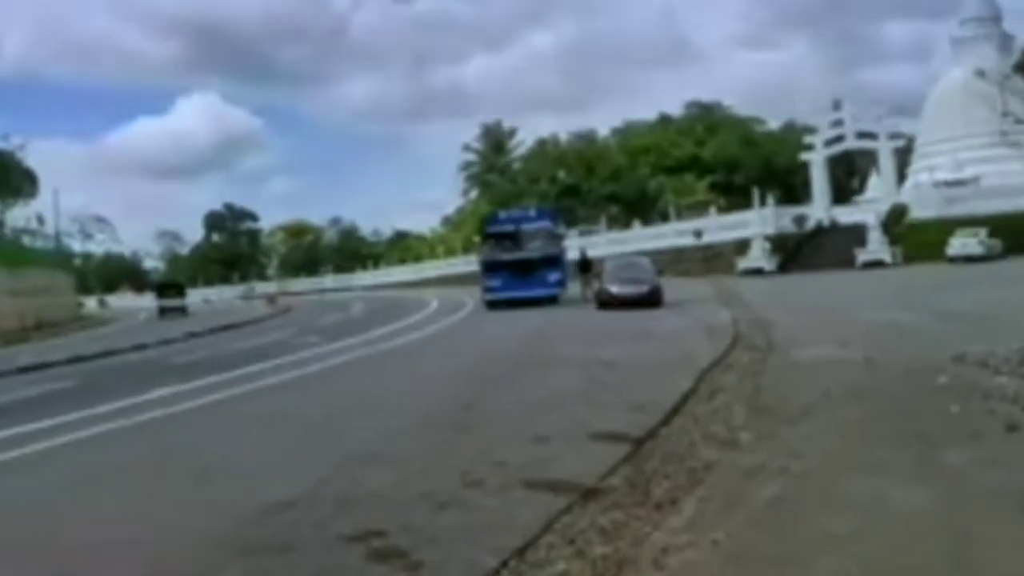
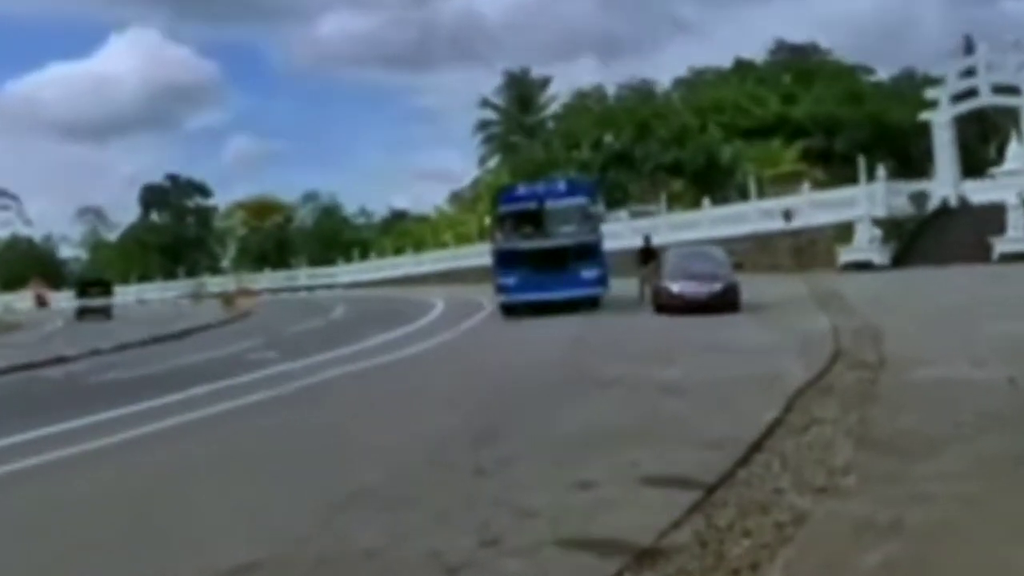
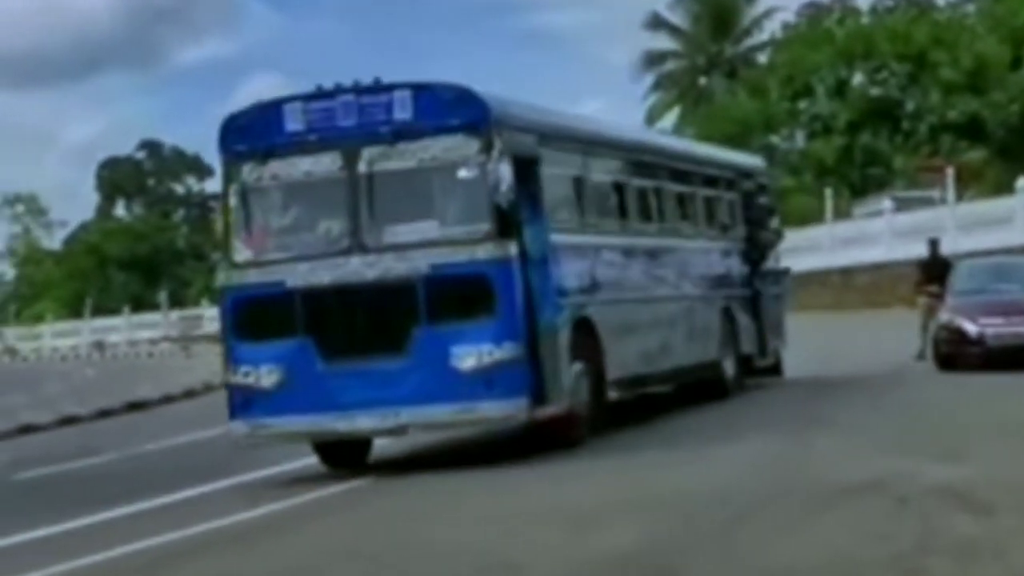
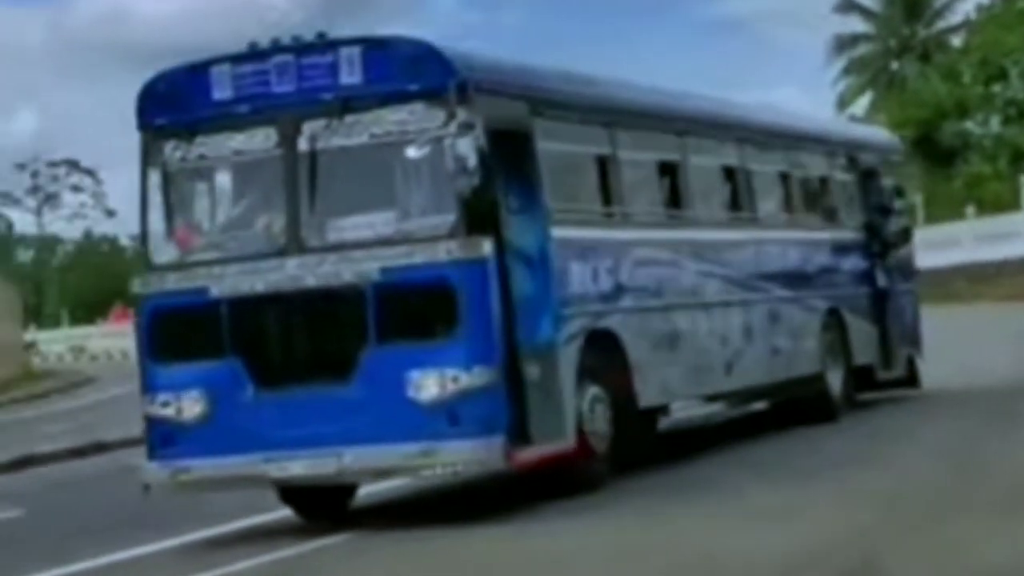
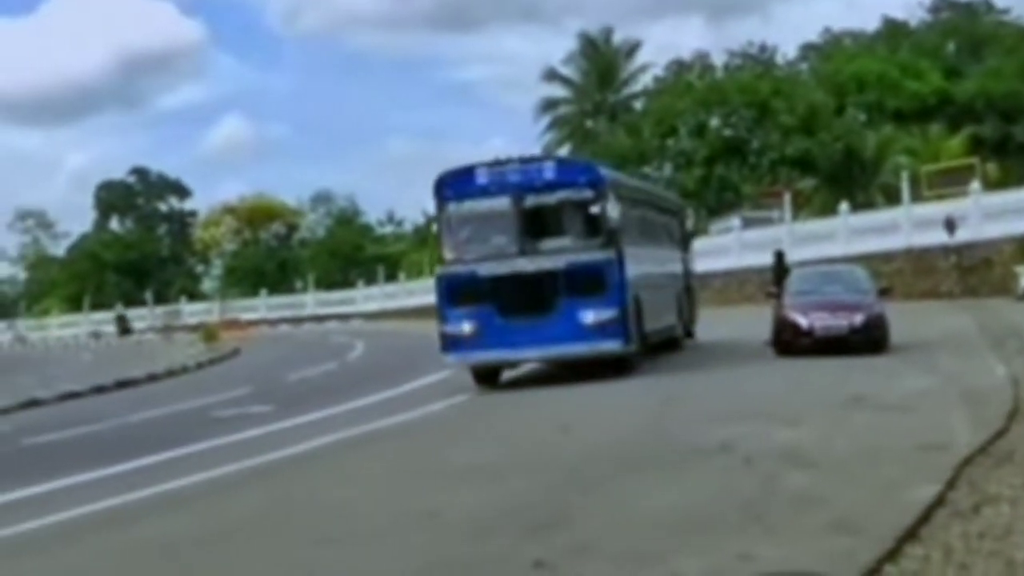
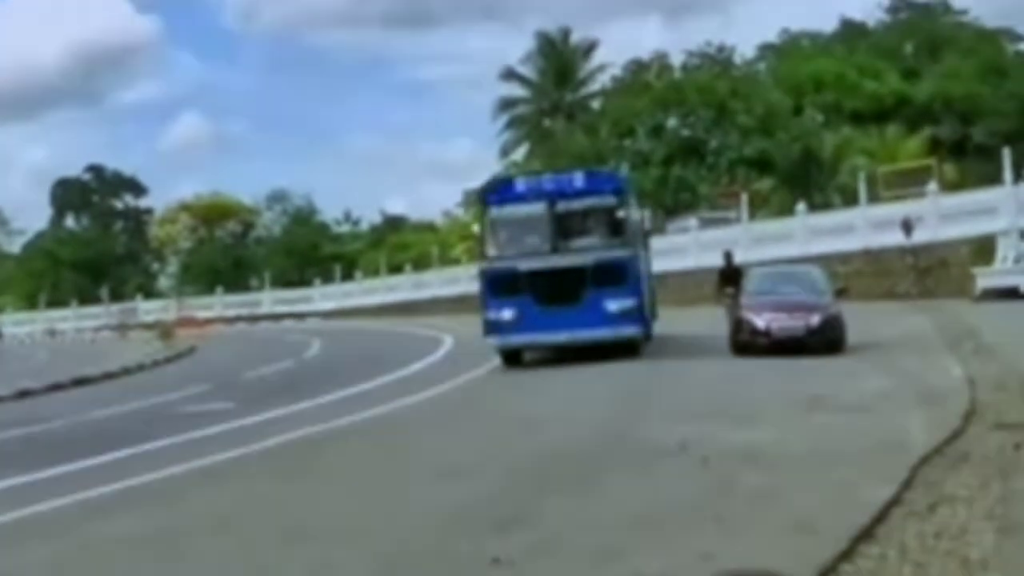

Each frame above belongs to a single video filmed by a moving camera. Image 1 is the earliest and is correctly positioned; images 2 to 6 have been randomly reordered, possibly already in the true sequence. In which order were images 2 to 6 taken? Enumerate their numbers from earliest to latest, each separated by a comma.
2, 6, 5, 3, 4
